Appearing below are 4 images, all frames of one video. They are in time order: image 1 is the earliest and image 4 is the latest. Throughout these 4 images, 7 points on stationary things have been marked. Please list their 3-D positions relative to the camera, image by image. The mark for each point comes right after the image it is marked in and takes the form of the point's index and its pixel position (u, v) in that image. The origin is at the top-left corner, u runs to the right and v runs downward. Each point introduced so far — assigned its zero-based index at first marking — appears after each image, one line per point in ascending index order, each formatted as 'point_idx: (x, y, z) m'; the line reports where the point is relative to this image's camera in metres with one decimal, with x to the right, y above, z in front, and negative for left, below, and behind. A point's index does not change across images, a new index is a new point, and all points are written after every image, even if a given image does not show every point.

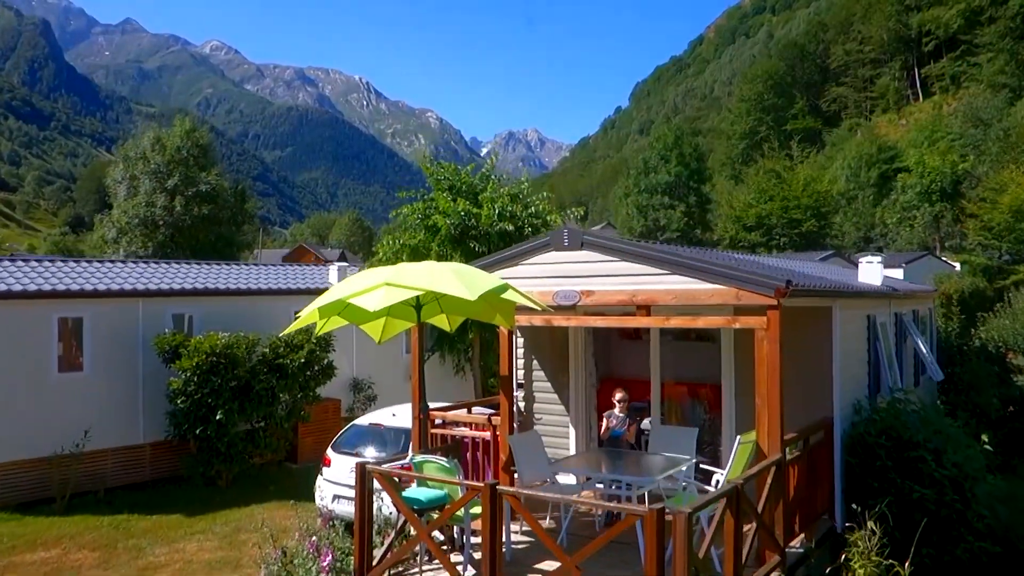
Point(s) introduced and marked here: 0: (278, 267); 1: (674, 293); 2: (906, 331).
0: (-4.1, +0.3, +14.0) m
1: (+1.2, 0.0, +6.0) m
2: (+4.8, -0.5, +9.8) m
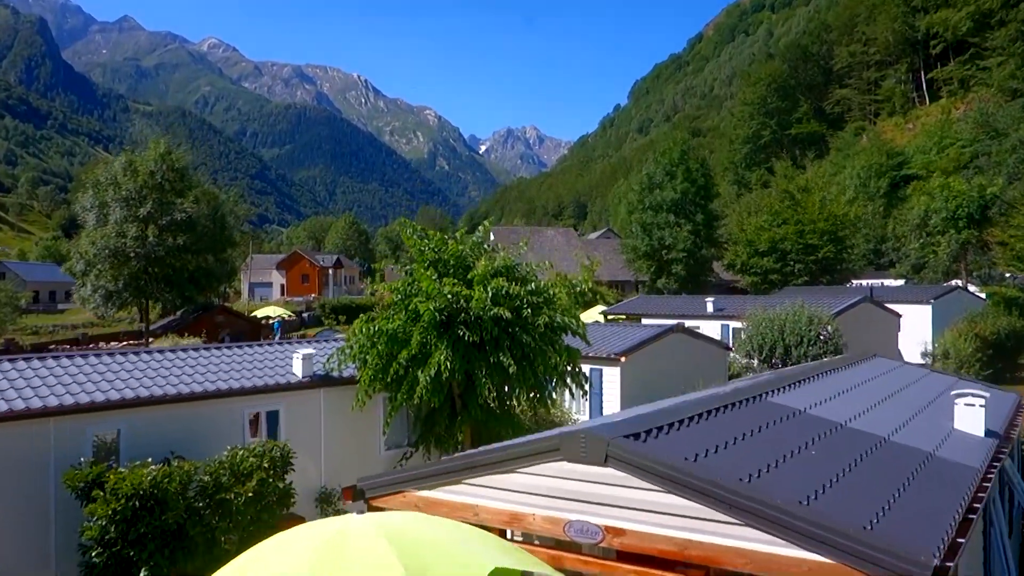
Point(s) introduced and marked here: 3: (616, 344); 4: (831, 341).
0: (-4.1, -0.9, +11.9) m
1: (+1.2, -1.3, +4.0) m
2: (+4.7, -1.8, +7.8) m
3: (+1.9, -1.0, +14.7) m
4: (+7.3, -1.2, +18.4) m
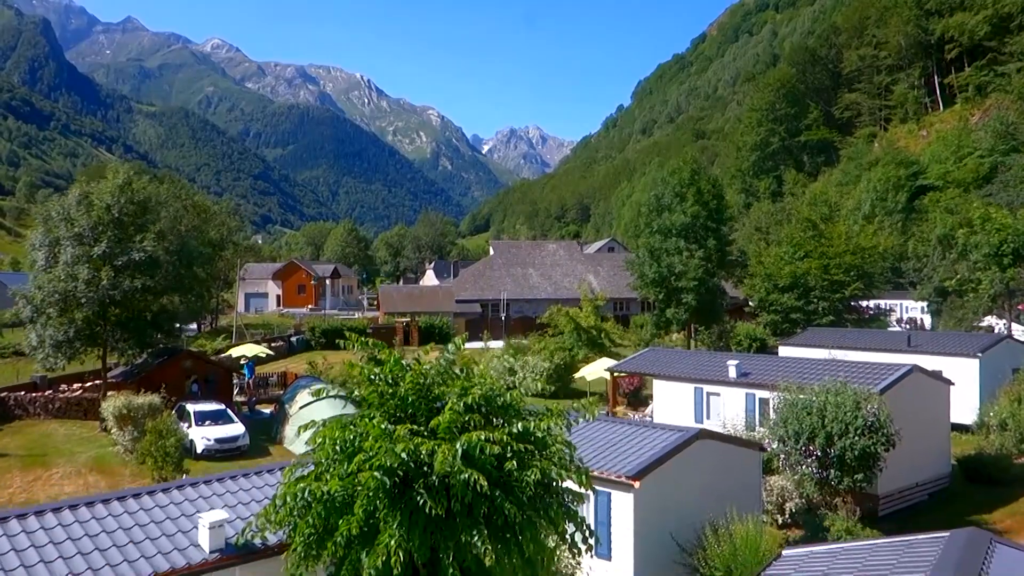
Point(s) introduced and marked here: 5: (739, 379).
0: (-4.3, -2.4, +9.1) m
1: (+0.9, -2.8, +1.1) m
2: (+4.5, -3.3, +4.9) m
3: (+1.7, -2.5, +11.8) m
4: (+7.1, -2.7, +15.5) m
5: (+5.3, -2.1, +19.1) m
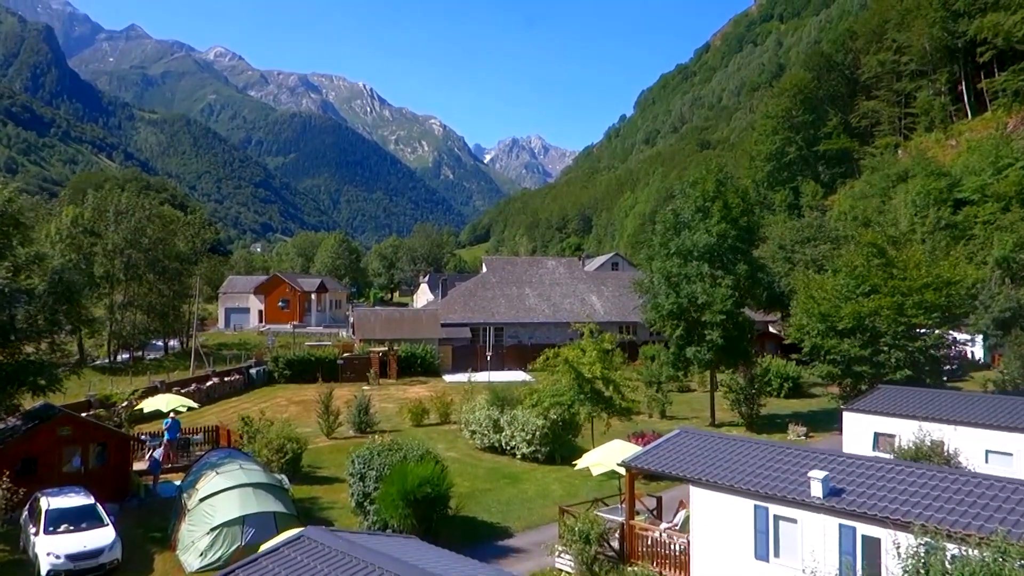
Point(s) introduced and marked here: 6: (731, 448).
0: (-4.9, -3.4, +2.3) m
1: (+0.4, -3.7, -5.6) m
2: (+4.0, -4.2, -1.8) m
3: (+1.1, -3.5, +5.1) m
4: (+6.6, -3.8, +8.8) m
5: (+4.8, -3.3, +12.3) m
6: (+4.2, -3.0, +15.3) m
